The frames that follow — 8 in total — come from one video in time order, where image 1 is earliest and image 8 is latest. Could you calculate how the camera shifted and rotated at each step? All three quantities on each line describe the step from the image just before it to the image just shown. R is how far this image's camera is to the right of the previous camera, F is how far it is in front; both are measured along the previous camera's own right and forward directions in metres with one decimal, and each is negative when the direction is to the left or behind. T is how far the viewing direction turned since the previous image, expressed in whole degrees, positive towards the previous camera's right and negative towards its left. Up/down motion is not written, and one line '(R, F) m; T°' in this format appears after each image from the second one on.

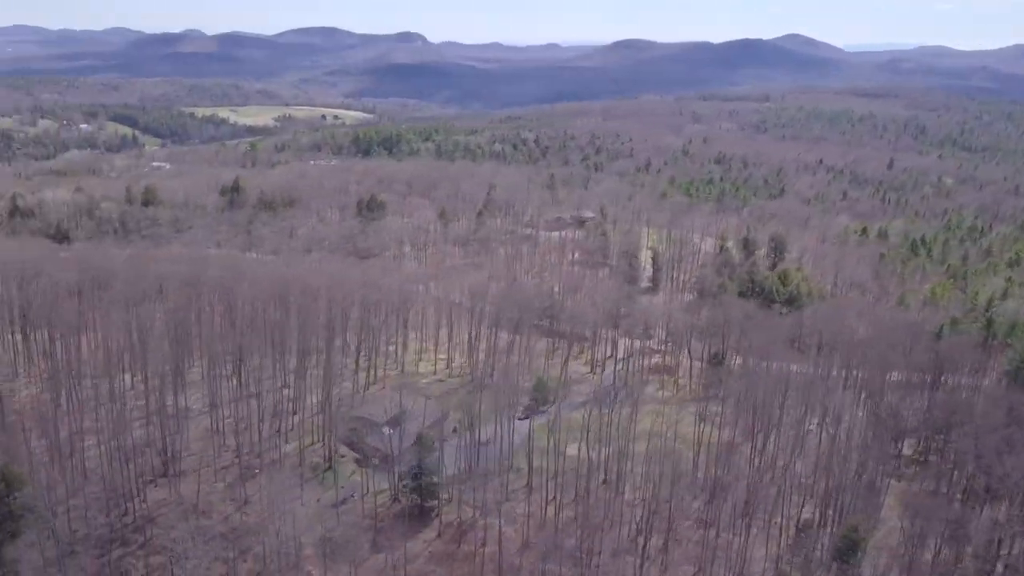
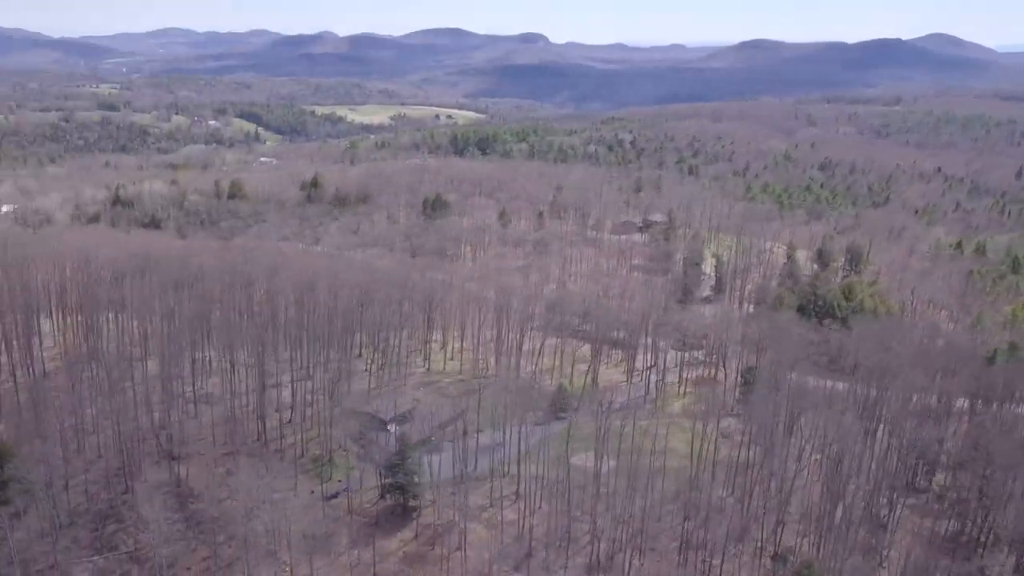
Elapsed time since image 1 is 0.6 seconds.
(+4.6, +0.8) m; -8°
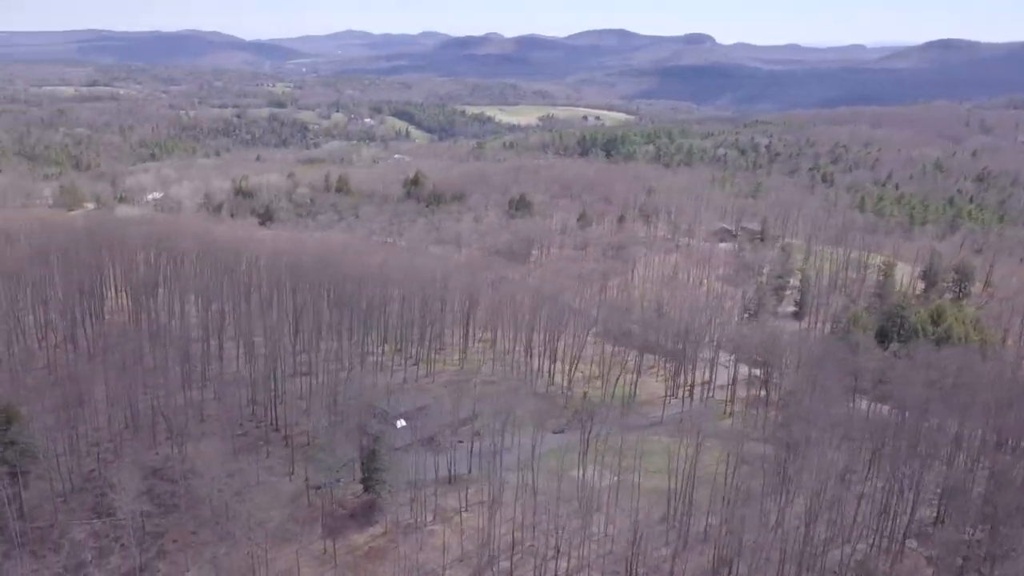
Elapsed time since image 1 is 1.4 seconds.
(+6.3, +1.1) m; -11°
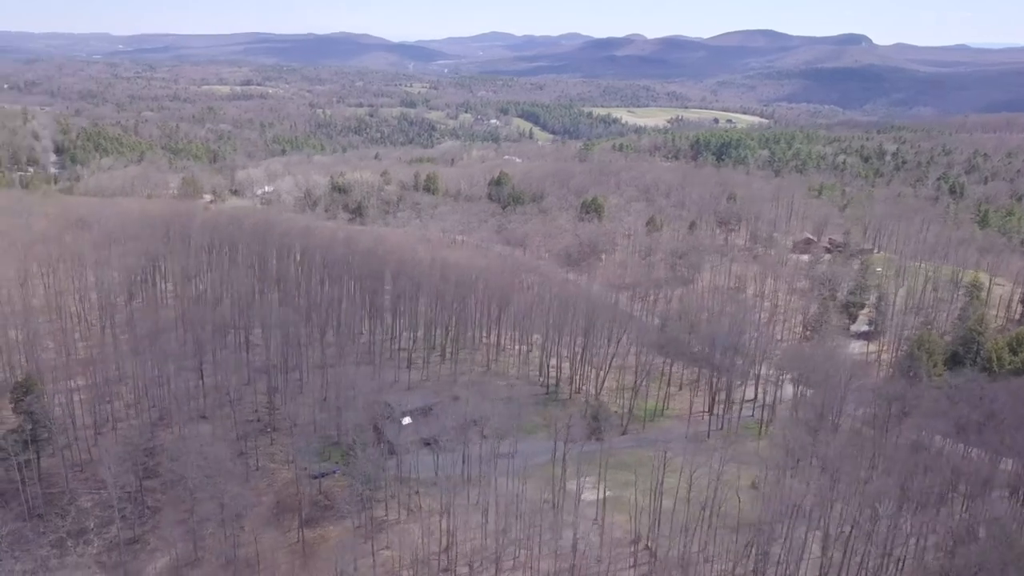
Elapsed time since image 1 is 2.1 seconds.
(+5.5, +0.9) m; -9°
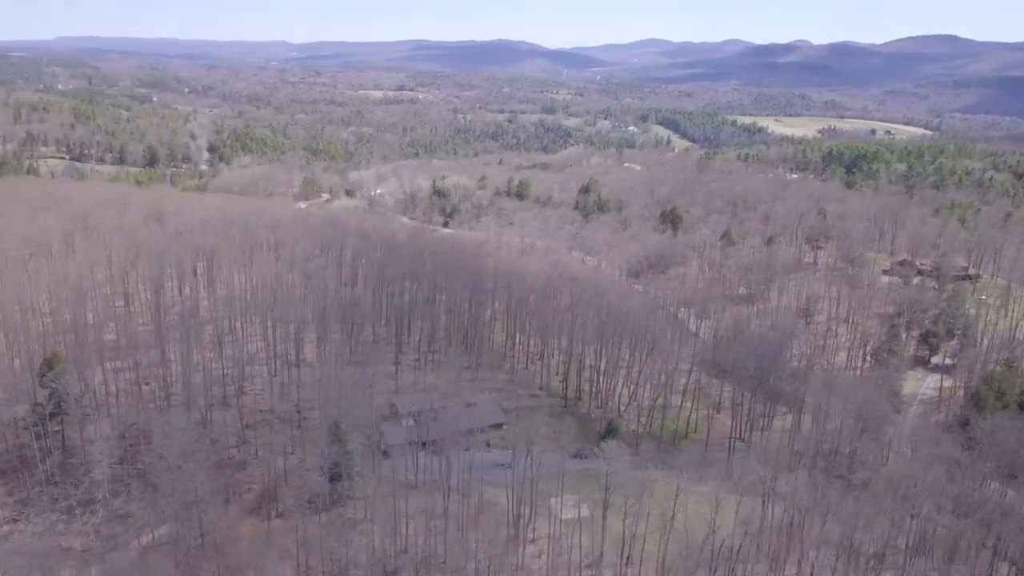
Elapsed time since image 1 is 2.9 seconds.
(+6.3, +1.0) m; -10°
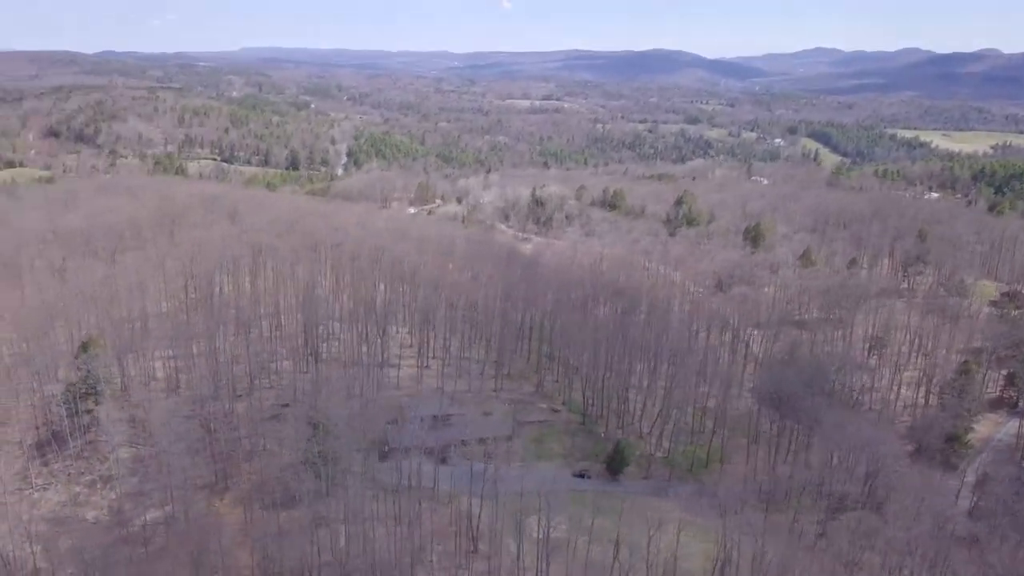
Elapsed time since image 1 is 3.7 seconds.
(+6.3, +1.1) m; -10°
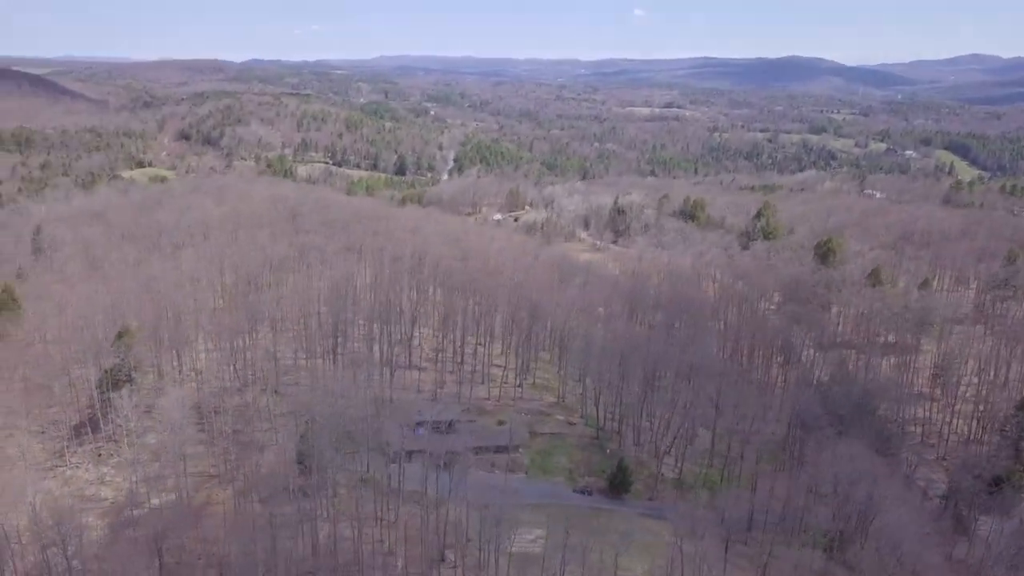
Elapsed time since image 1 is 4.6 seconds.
(+5.1, +0.8) m; -8°
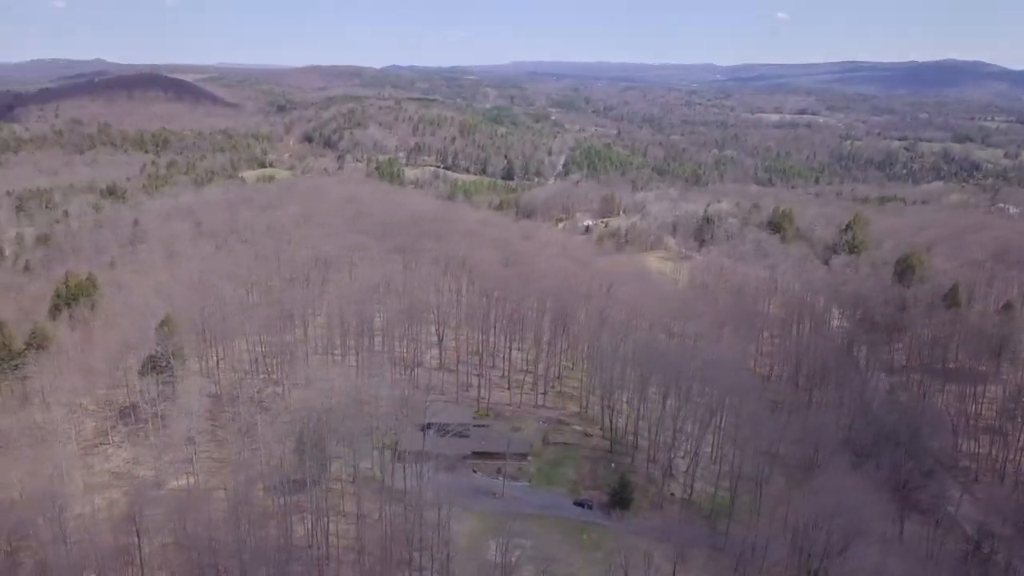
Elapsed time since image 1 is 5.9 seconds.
(+5.2, +0.7) m; -9°
